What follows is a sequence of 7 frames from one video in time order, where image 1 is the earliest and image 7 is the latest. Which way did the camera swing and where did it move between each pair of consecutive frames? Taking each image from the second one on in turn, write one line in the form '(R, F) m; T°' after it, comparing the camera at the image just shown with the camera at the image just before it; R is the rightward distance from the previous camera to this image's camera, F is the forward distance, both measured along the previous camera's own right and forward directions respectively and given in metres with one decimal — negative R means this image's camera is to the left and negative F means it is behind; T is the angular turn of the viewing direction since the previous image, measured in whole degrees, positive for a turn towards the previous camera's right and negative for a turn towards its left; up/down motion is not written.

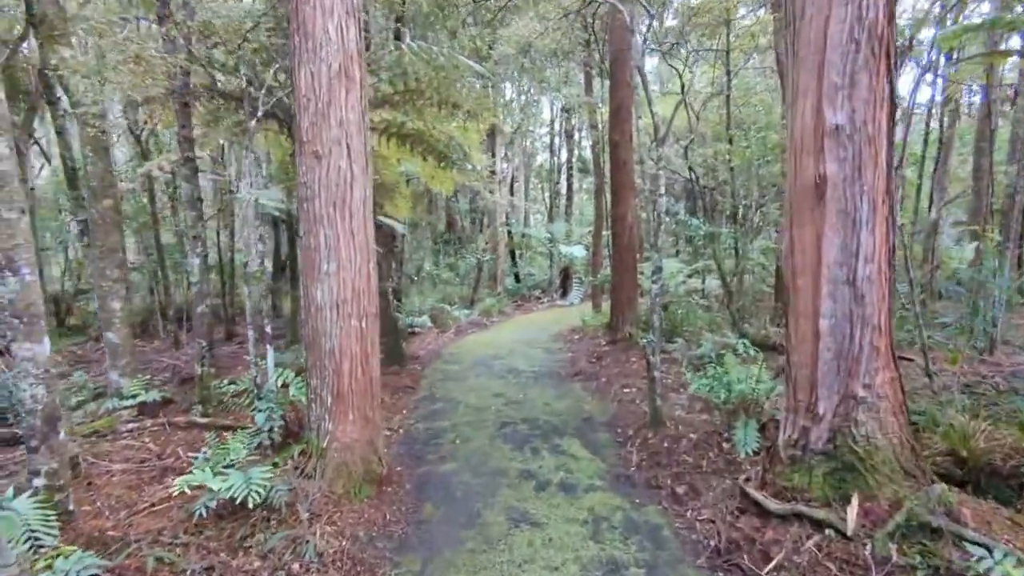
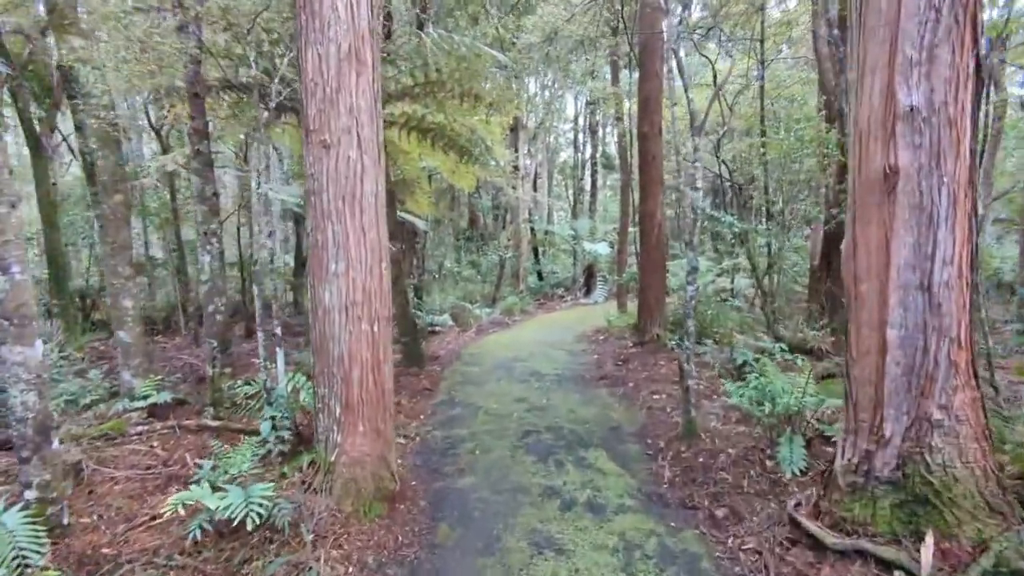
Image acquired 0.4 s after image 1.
(0.0, +0.3) m; -2°
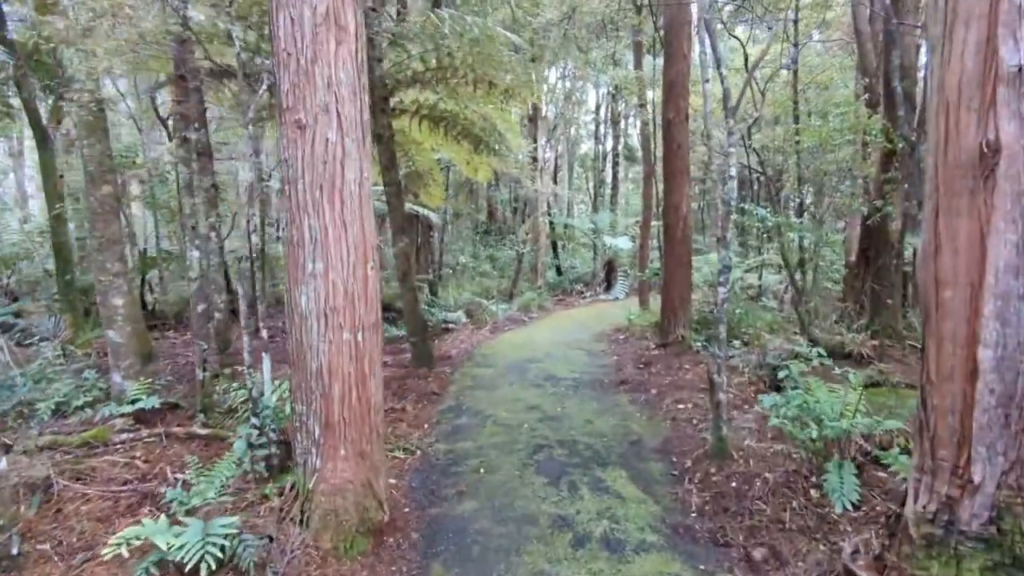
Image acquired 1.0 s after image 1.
(+0.1, +0.5) m; -2°
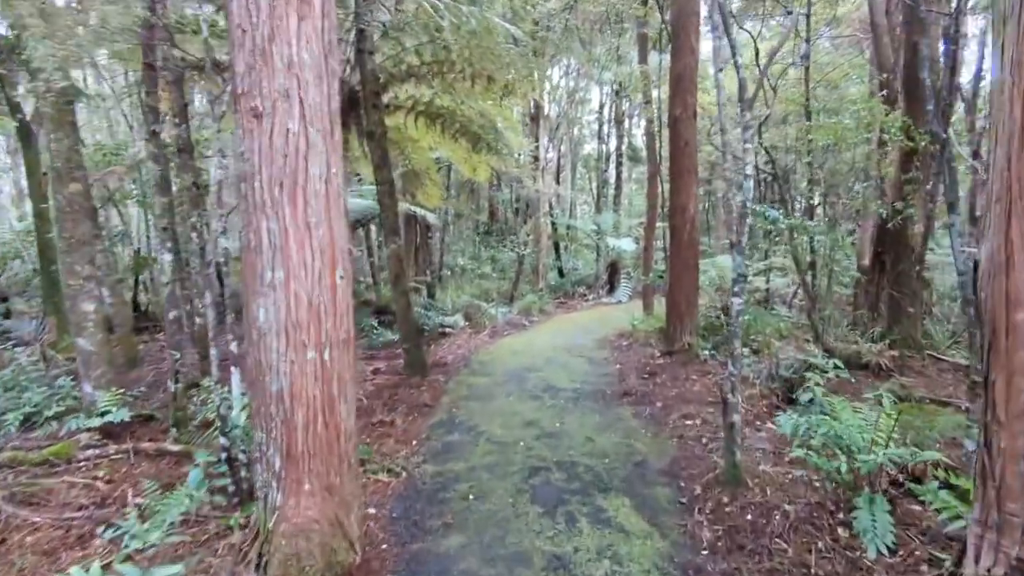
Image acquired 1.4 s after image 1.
(+0.1, +0.4) m; 0°
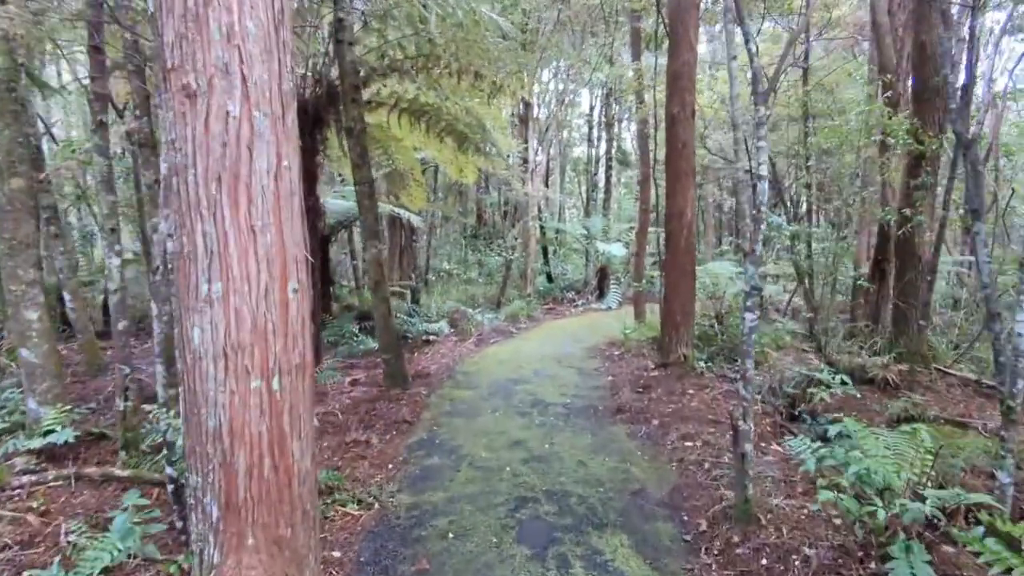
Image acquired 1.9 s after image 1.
(0.0, +0.4) m; +1°
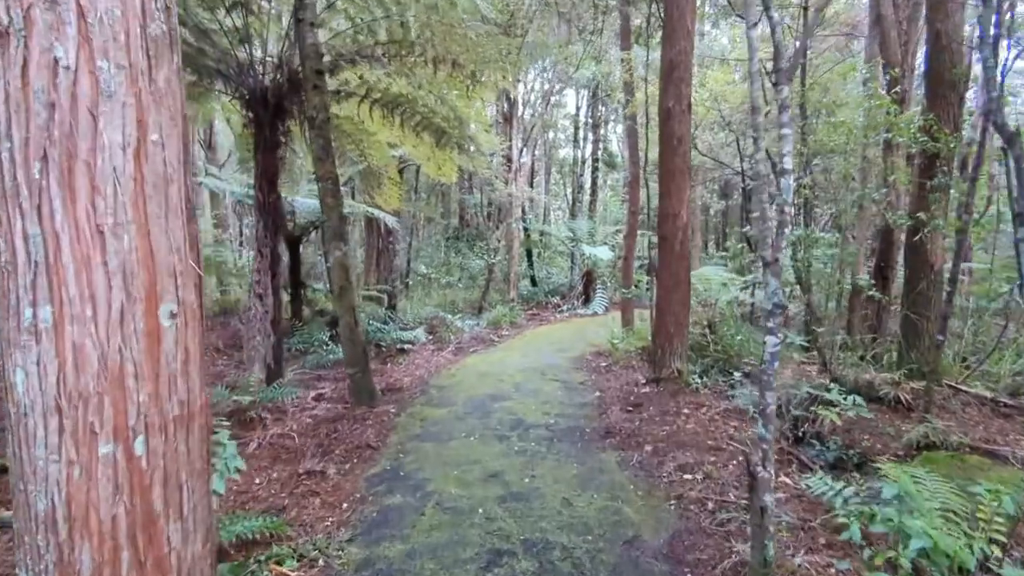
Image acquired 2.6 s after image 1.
(+0.1, +0.6) m; +1°
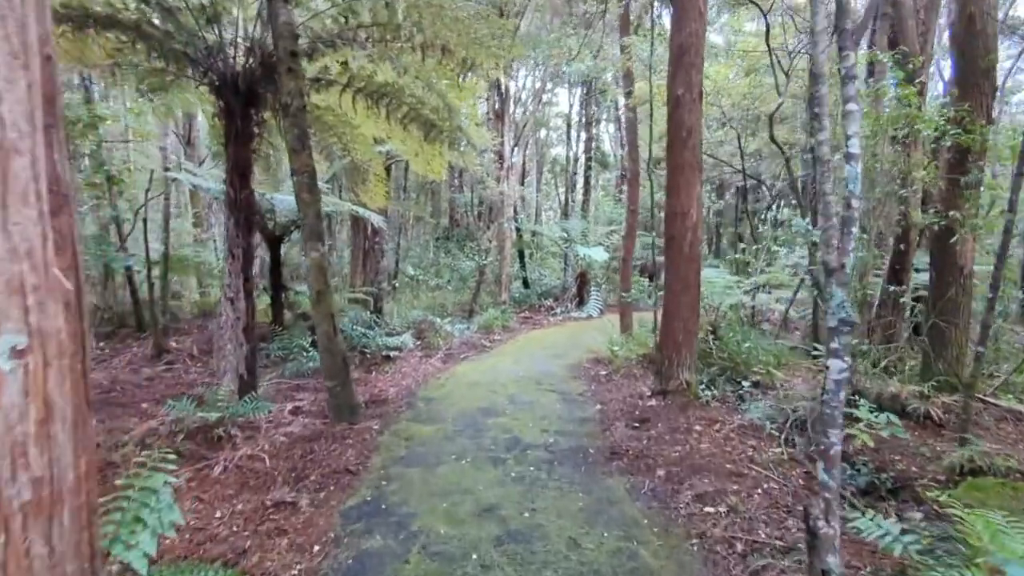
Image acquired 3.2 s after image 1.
(0.0, +0.5) m; +1°
